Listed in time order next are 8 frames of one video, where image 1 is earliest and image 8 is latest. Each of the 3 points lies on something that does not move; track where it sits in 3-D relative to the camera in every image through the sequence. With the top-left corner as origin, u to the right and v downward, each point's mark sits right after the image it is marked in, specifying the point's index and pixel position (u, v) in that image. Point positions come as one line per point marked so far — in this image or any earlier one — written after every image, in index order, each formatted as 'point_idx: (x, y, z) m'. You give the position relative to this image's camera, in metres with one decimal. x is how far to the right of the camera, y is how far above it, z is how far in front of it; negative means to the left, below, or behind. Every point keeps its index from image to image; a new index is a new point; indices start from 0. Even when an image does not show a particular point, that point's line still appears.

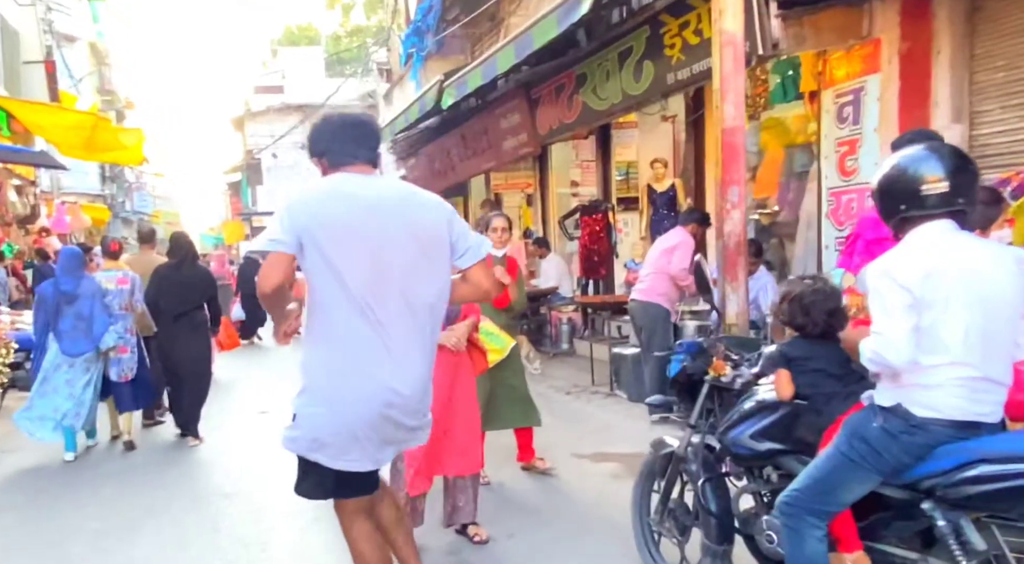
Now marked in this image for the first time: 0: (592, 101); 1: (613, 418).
0: (+0.8, +1.9, +8.5) m
1: (+0.9, -1.2, +7.6) m
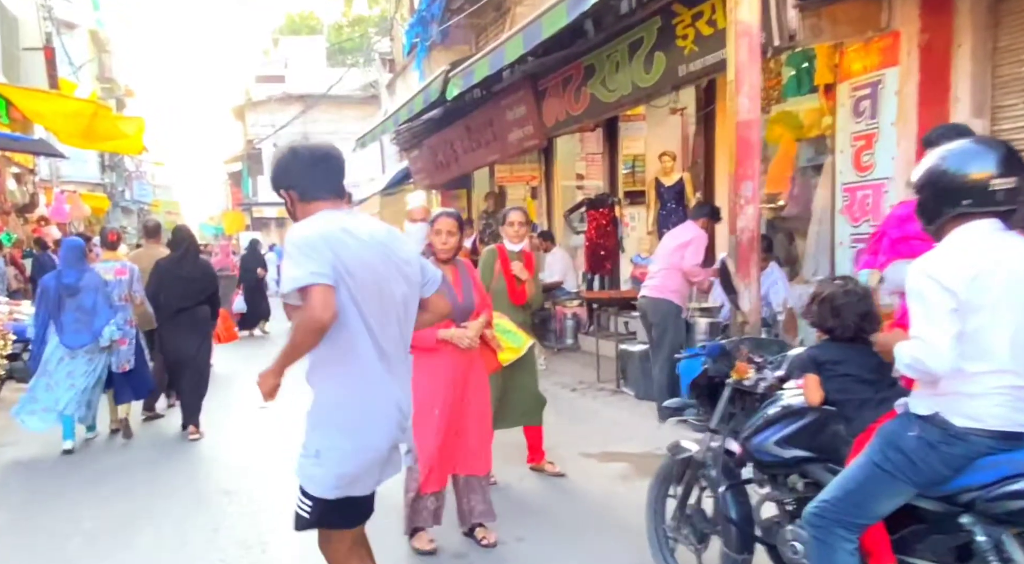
0: (+0.9, +1.9, +8.3) m
1: (+1.0, -1.2, +7.4) m
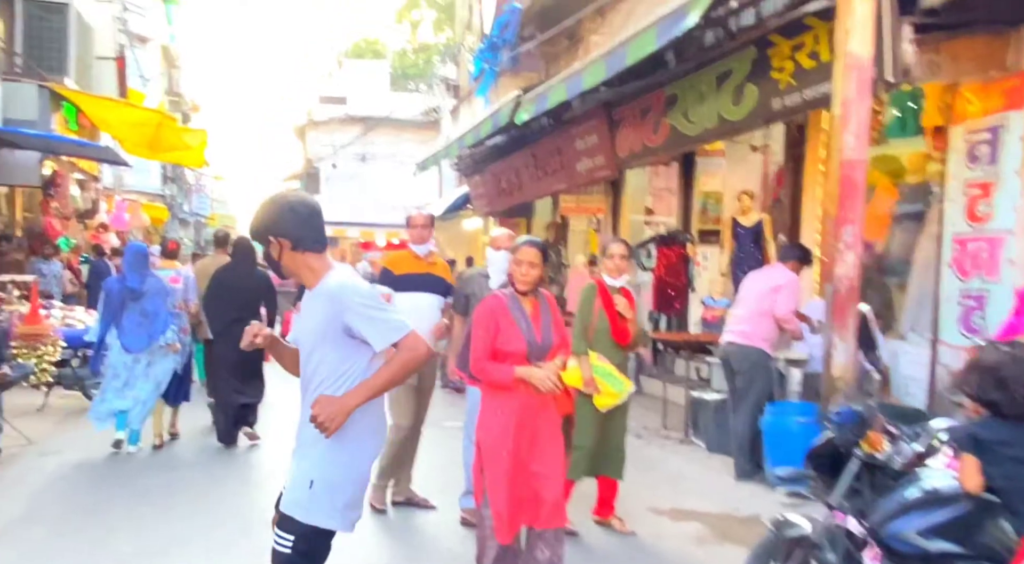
0: (+1.6, +1.5, +7.9) m
1: (+1.5, -1.6, +6.9) m
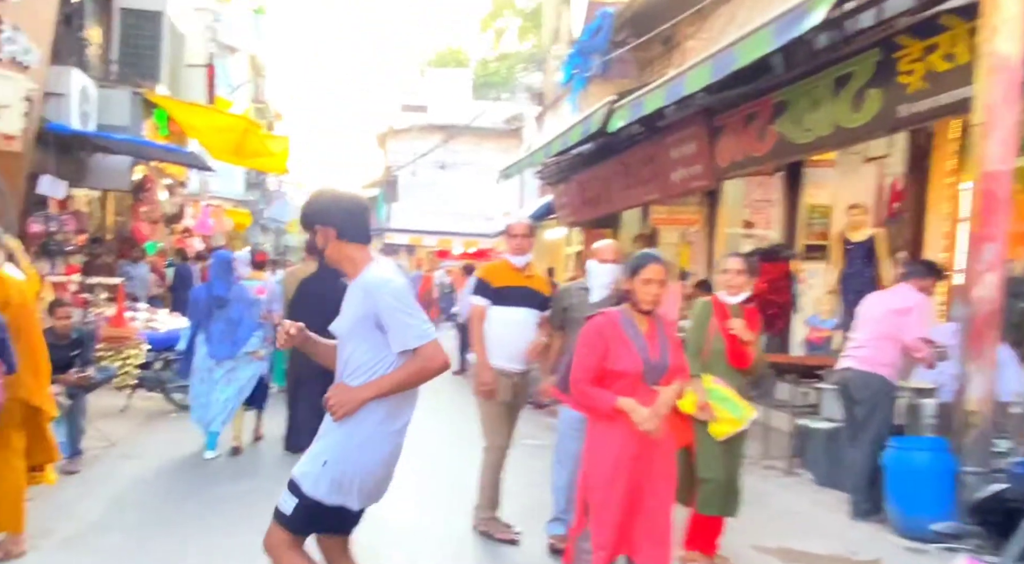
0: (+2.5, +1.3, +7.4) m
1: (+2.2, -1.7, +6.3) m
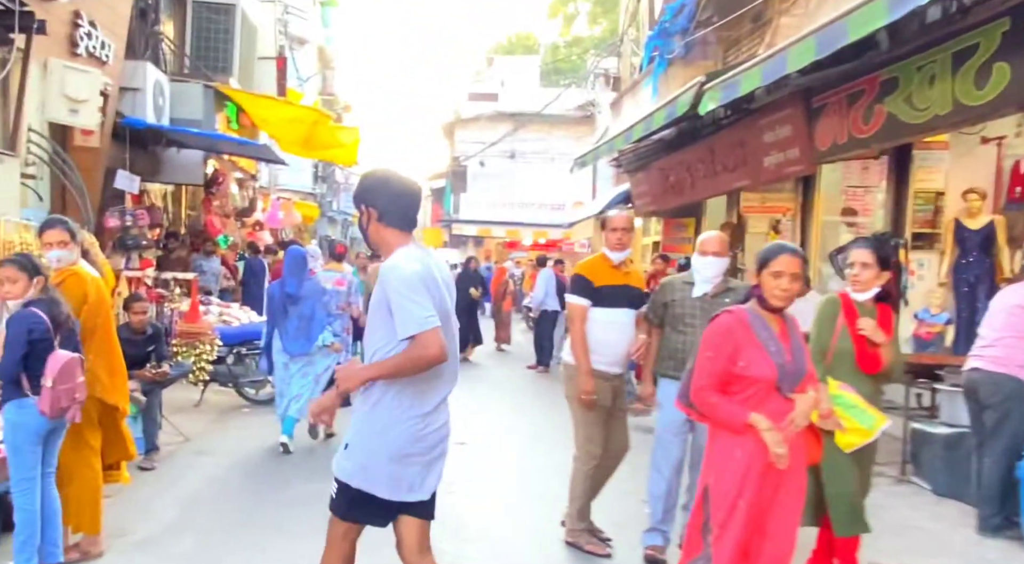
0: (+3.2, +1.4, +6.7) m
1: (+2.8, -1.7, +5.7) m
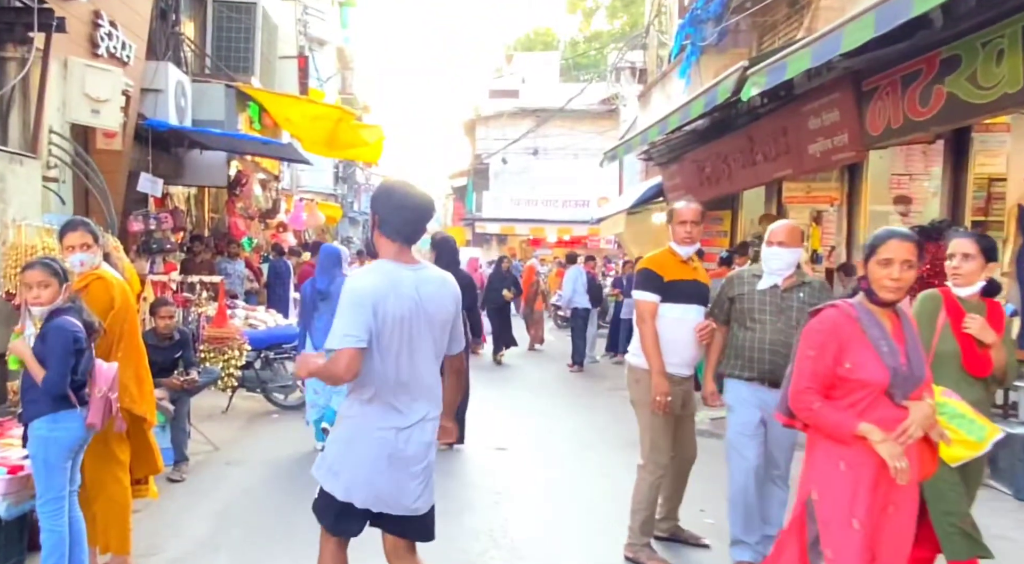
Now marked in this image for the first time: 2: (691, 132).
0: (+3.4, +1.5, +6.3) m
1: (+3.2, -1.6, +5.4) m
2: (+2.7, +2.3, +12.4) m
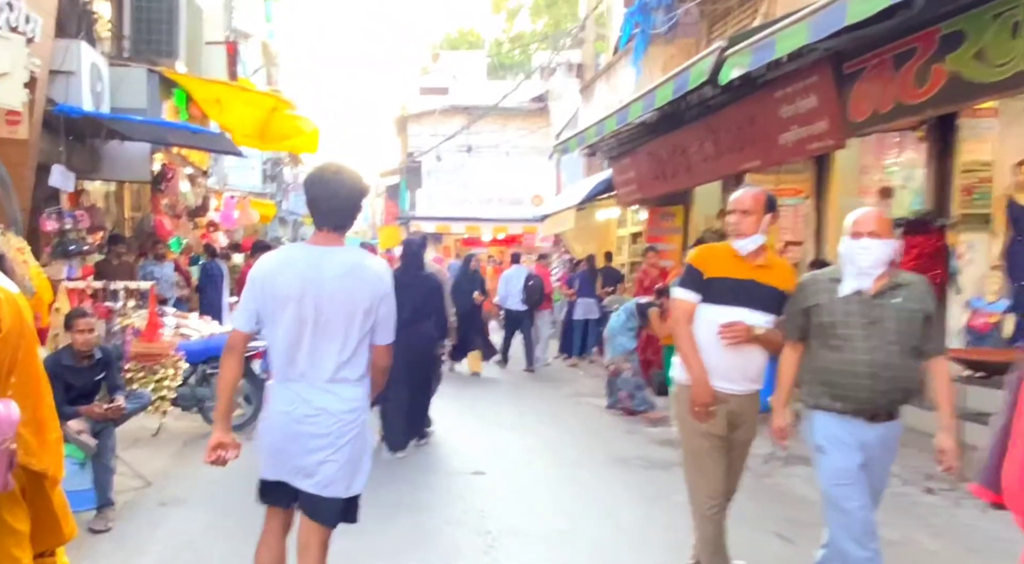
0: (+3.2, +1.5, +5.9) m
1: (+3.1, -1.6, +5.0) m
2: (+1.9, +2.3, +12.0) m
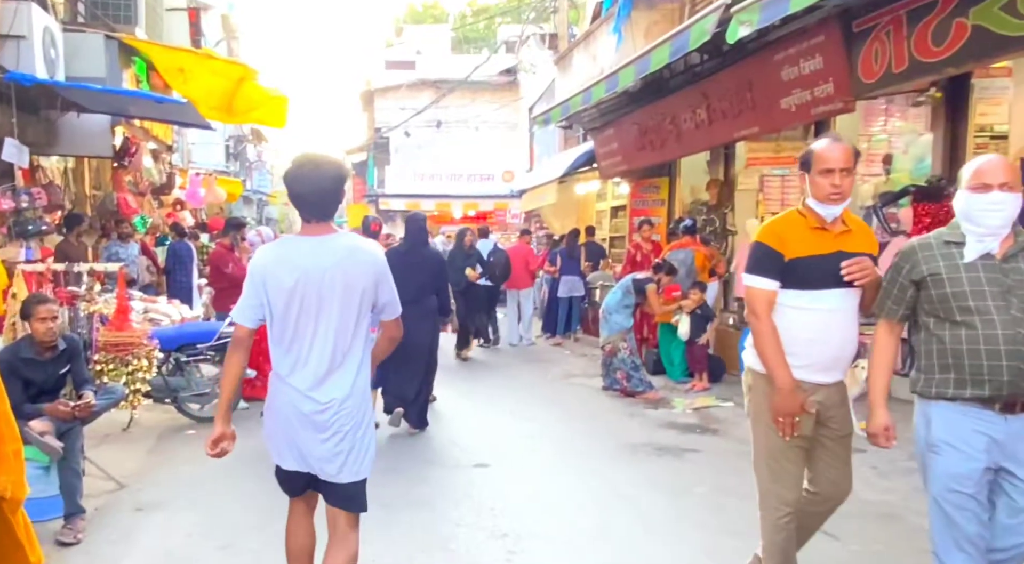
0: (+3.2, +1.7, +5.6) m
1: (+3.1, -1.4, +4.7) m
2: (+1.7, +2.7, +11.6) m
